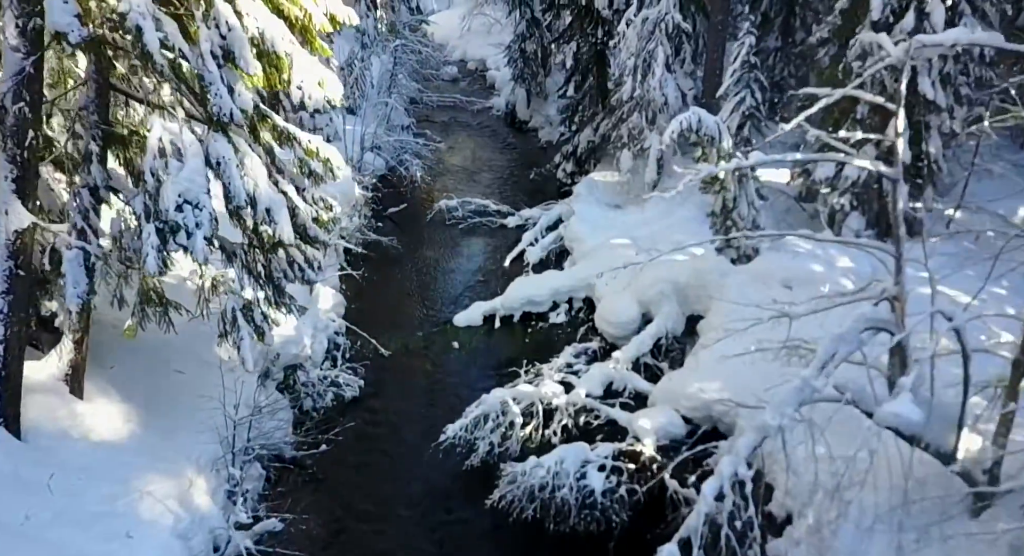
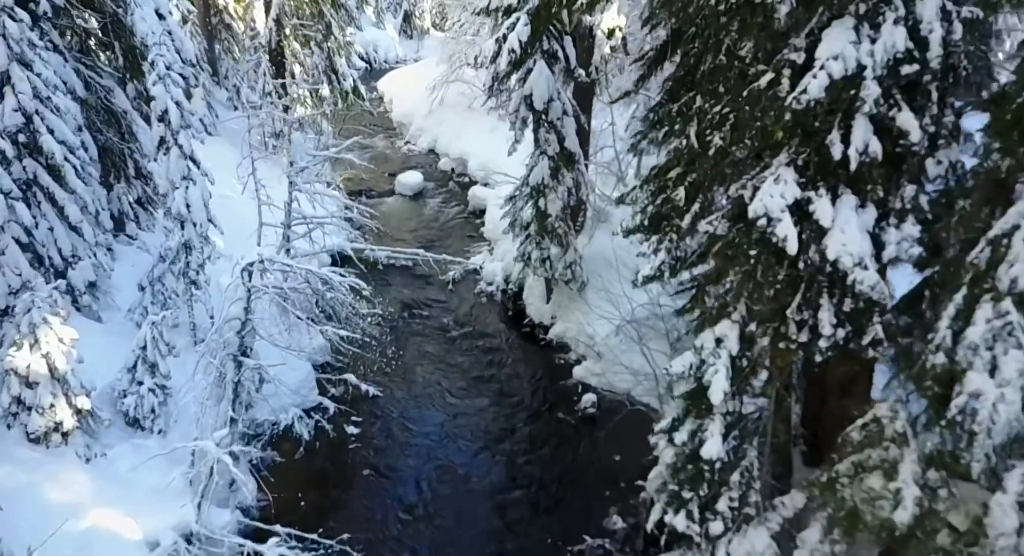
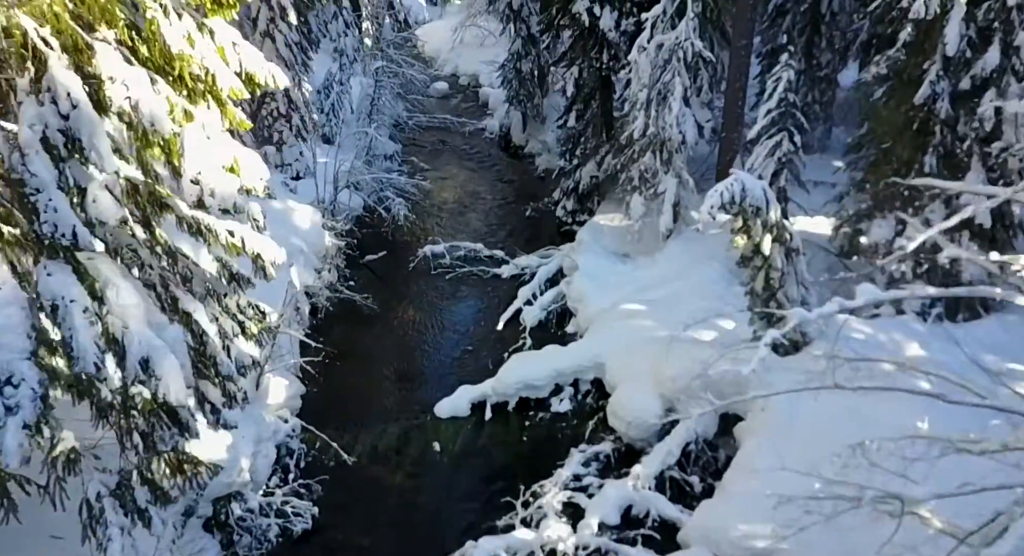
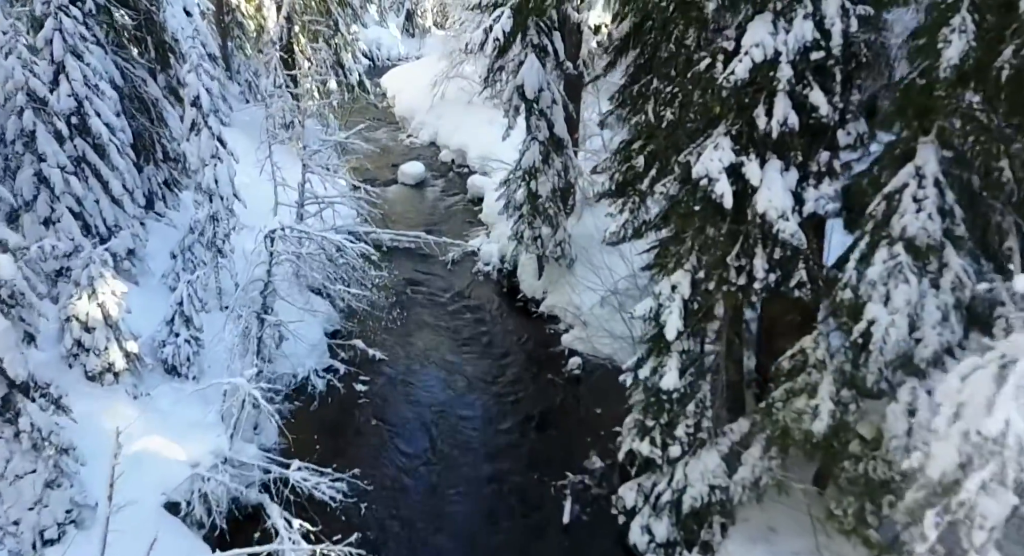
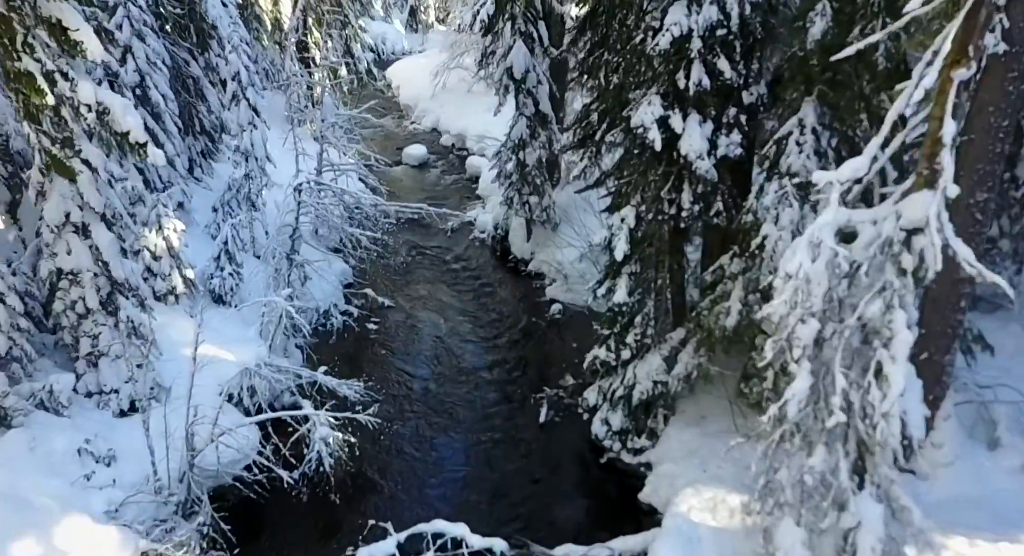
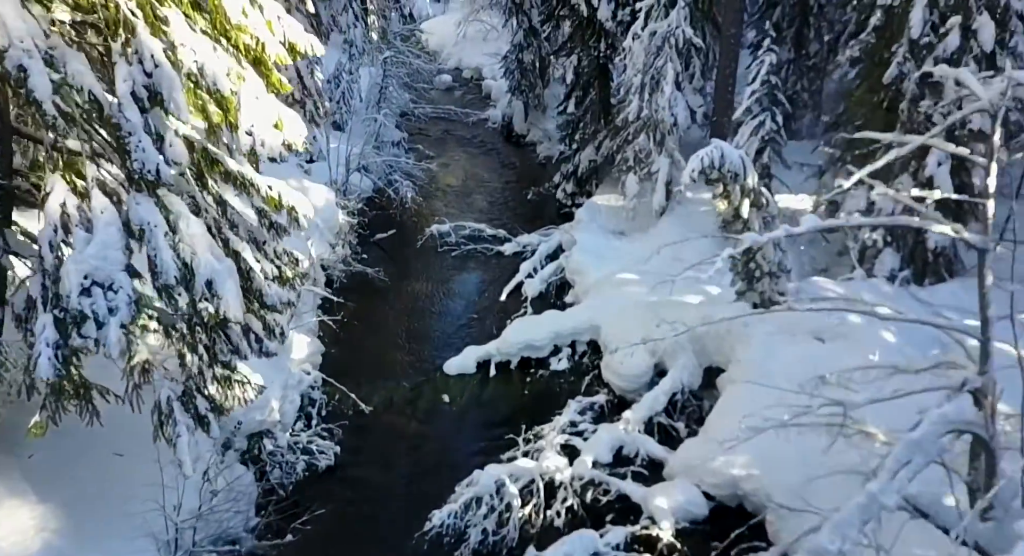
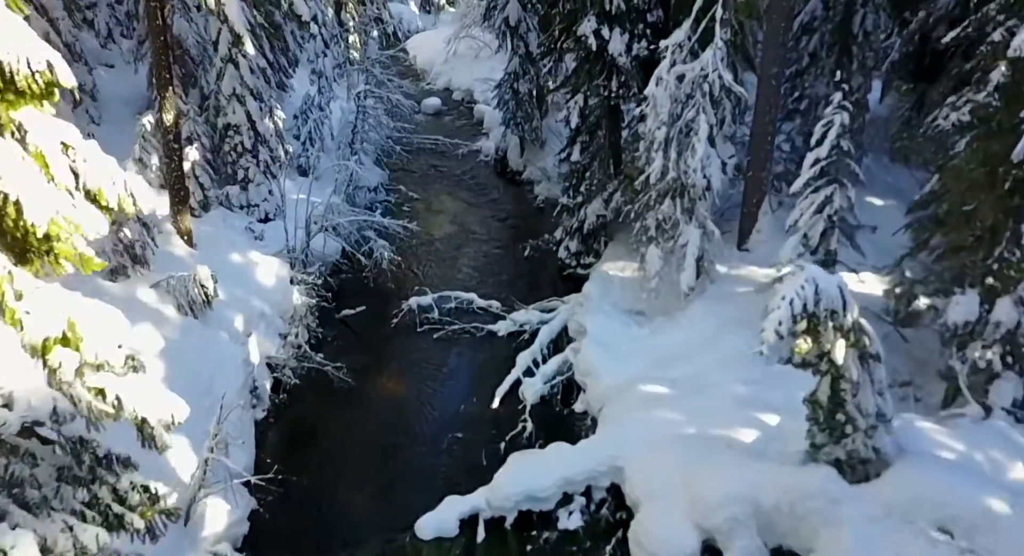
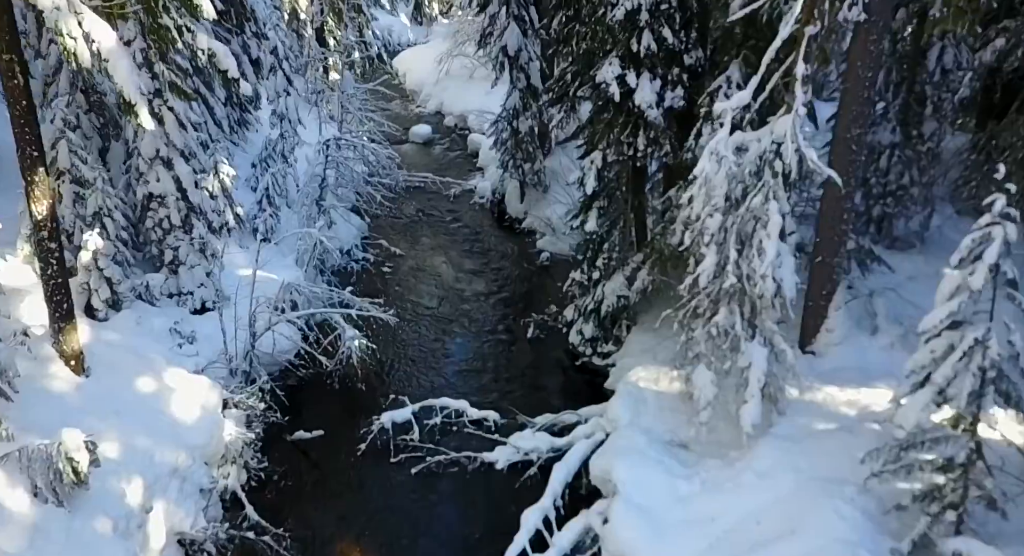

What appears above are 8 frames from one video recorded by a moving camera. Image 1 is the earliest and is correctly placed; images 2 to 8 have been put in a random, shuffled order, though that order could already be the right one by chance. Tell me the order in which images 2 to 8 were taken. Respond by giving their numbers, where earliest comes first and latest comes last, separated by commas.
6, 3, 7, 8, 5, 4, 2
